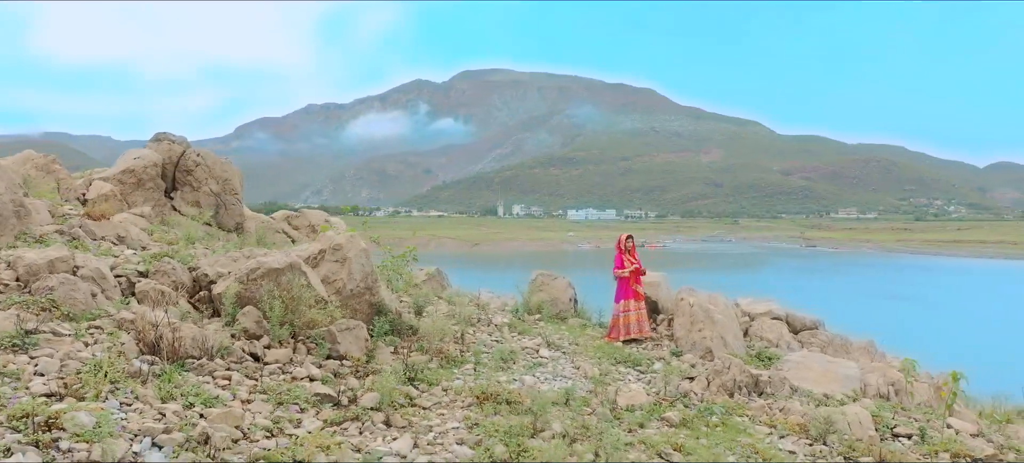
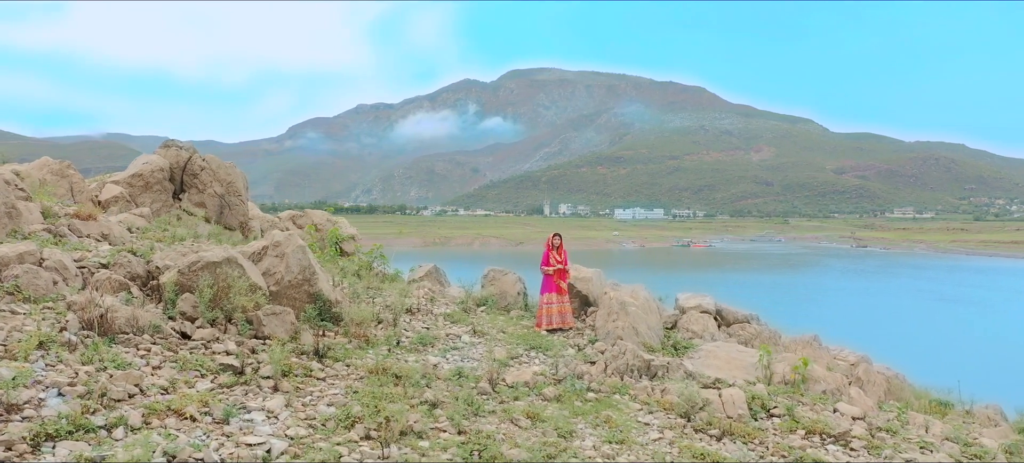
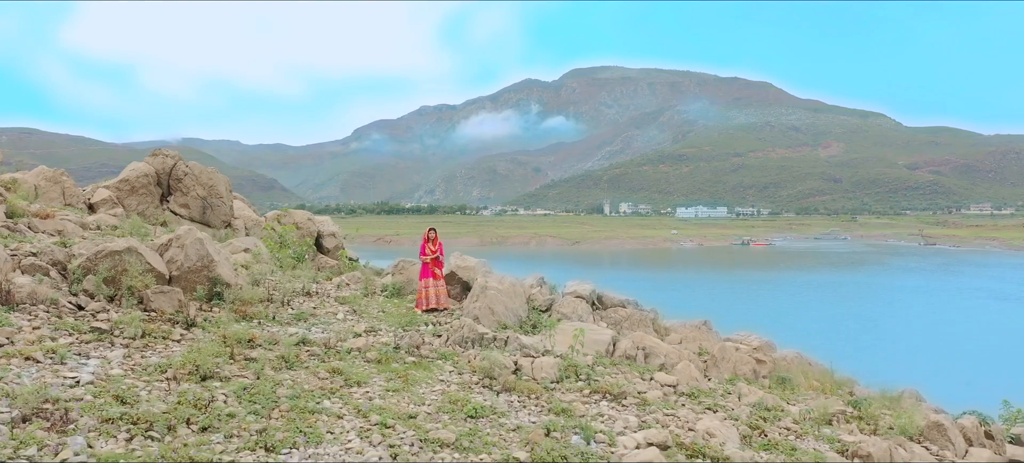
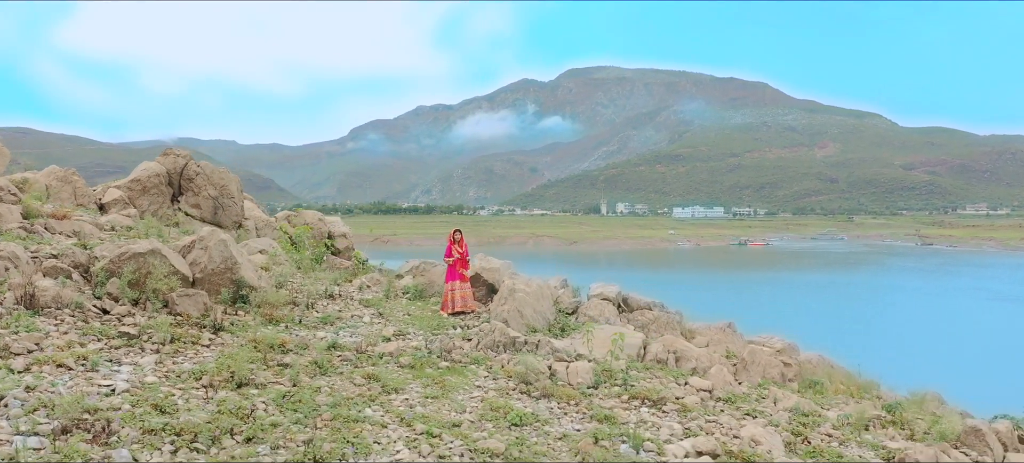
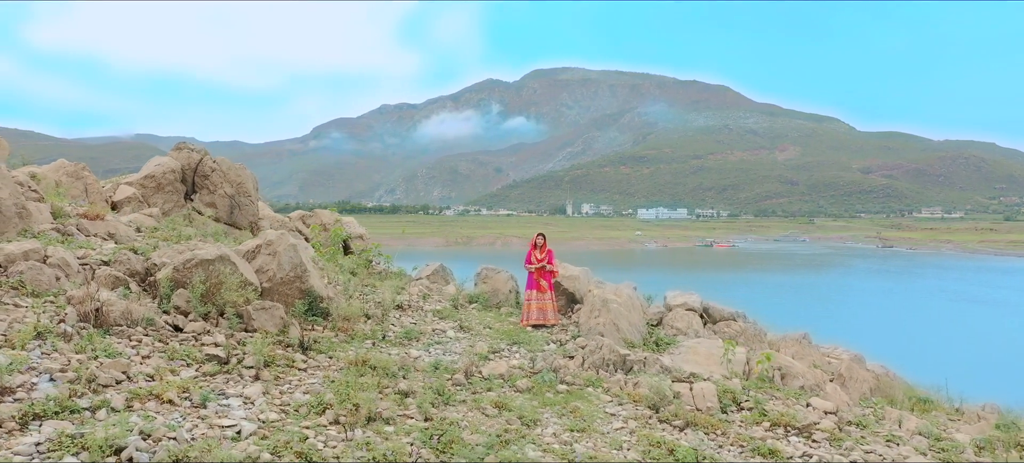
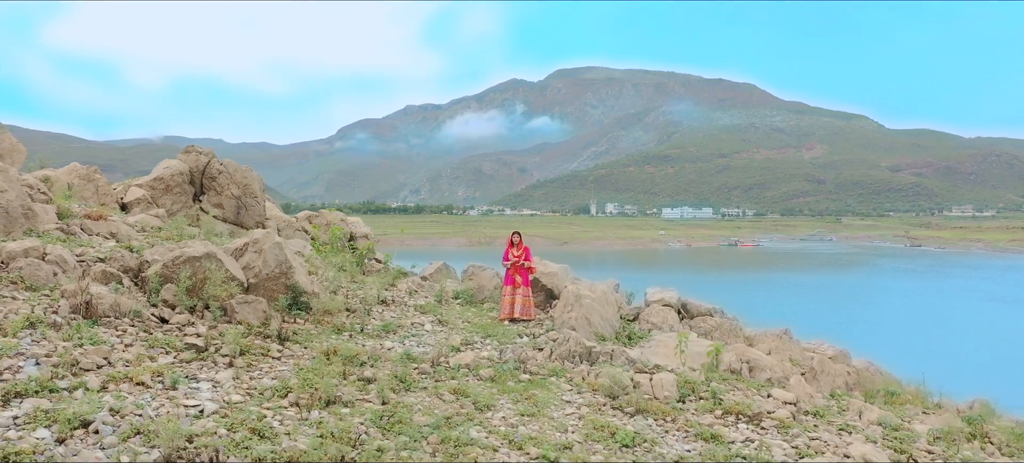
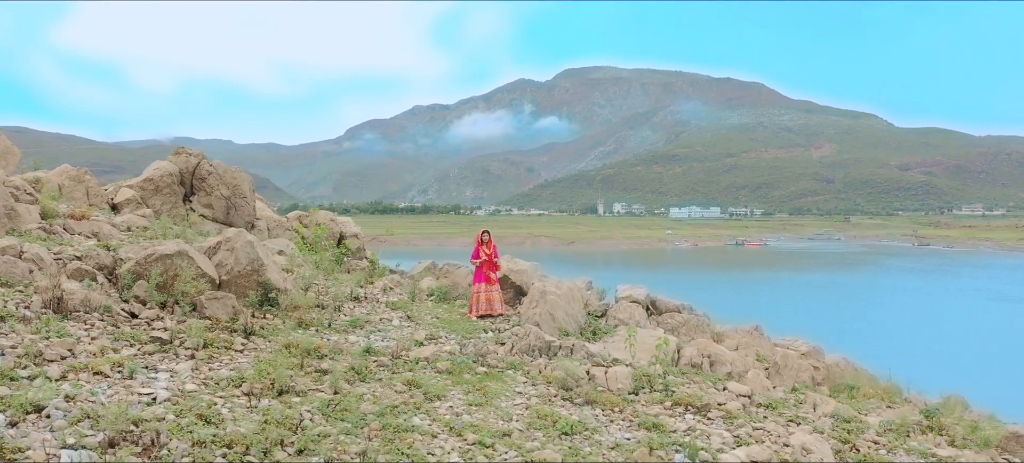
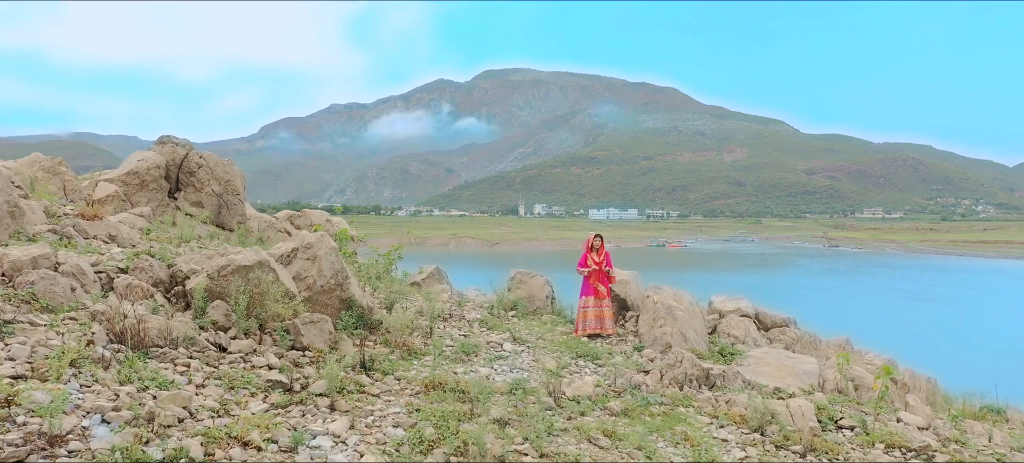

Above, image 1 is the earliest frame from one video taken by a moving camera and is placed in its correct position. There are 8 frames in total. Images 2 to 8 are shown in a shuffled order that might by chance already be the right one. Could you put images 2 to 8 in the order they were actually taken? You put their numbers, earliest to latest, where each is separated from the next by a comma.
8, 2, 5, 6, 7, 4, 3
